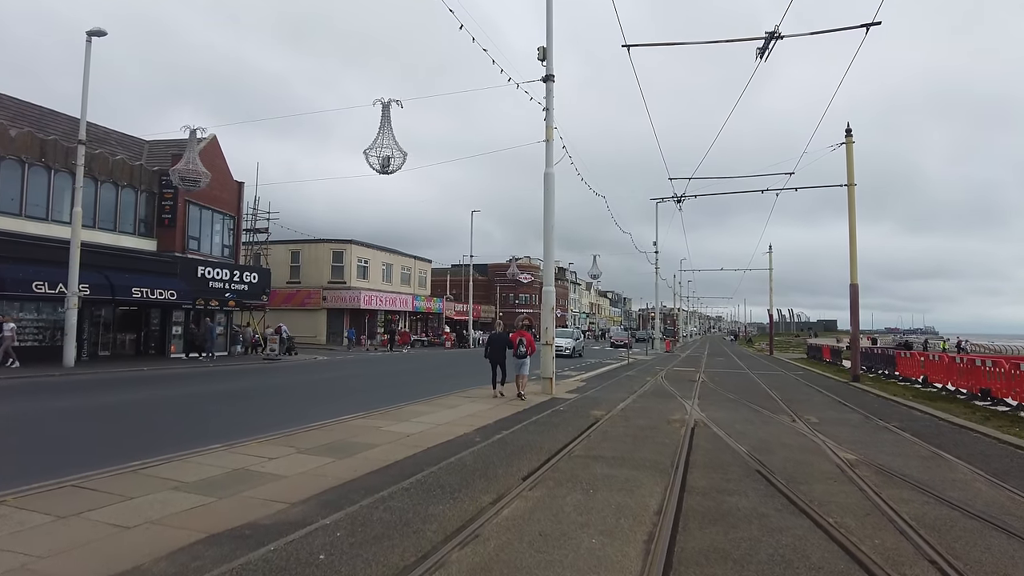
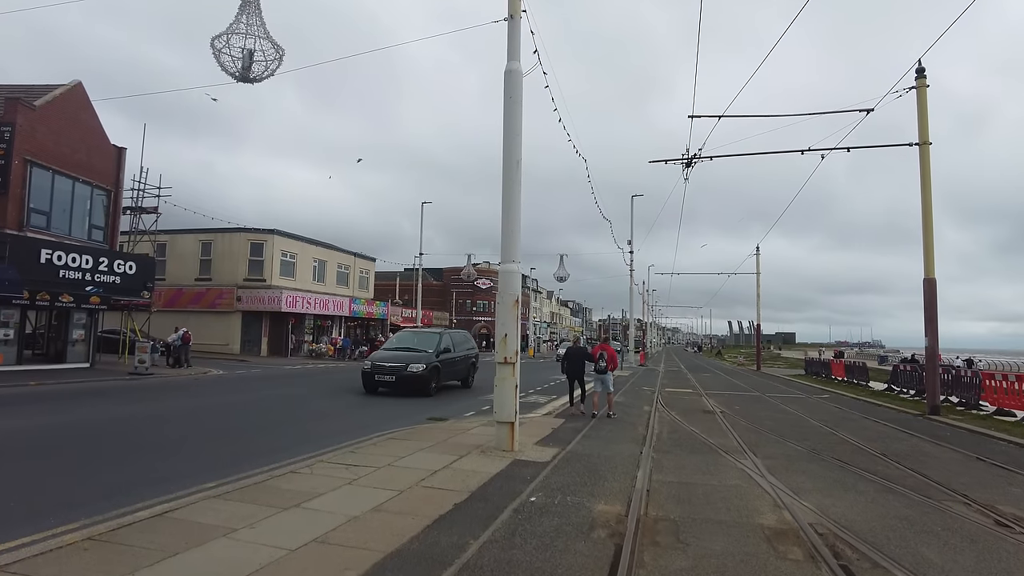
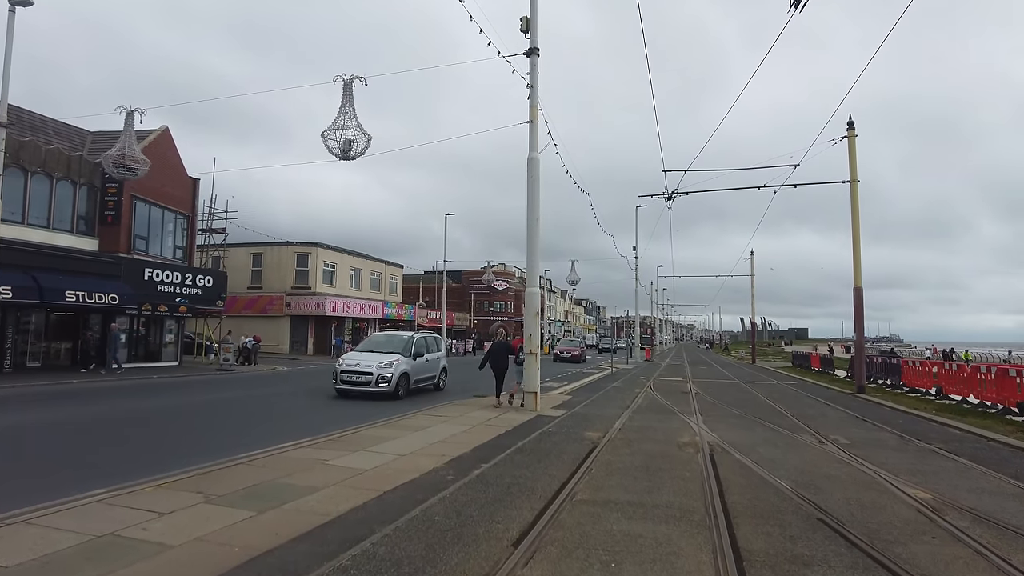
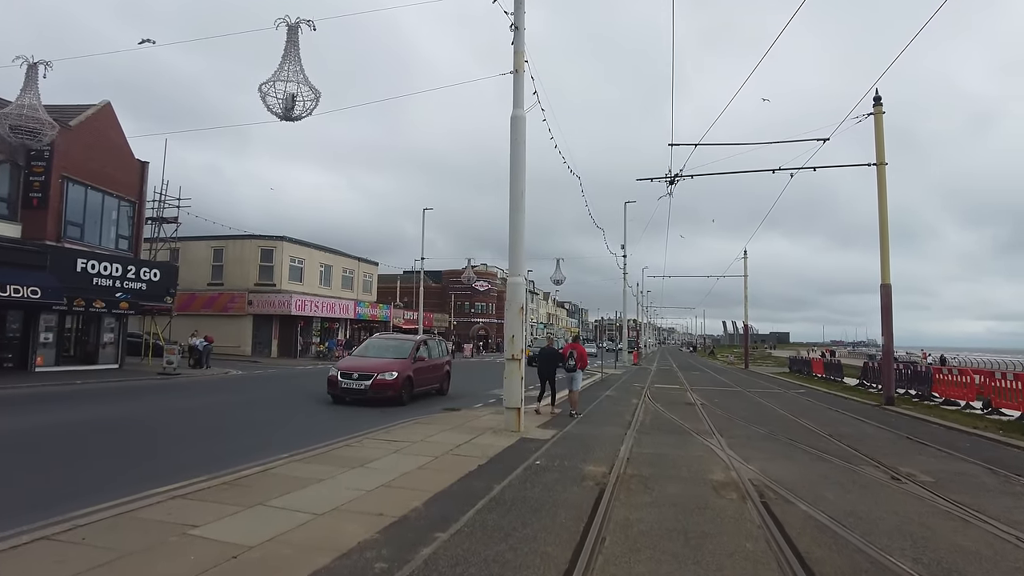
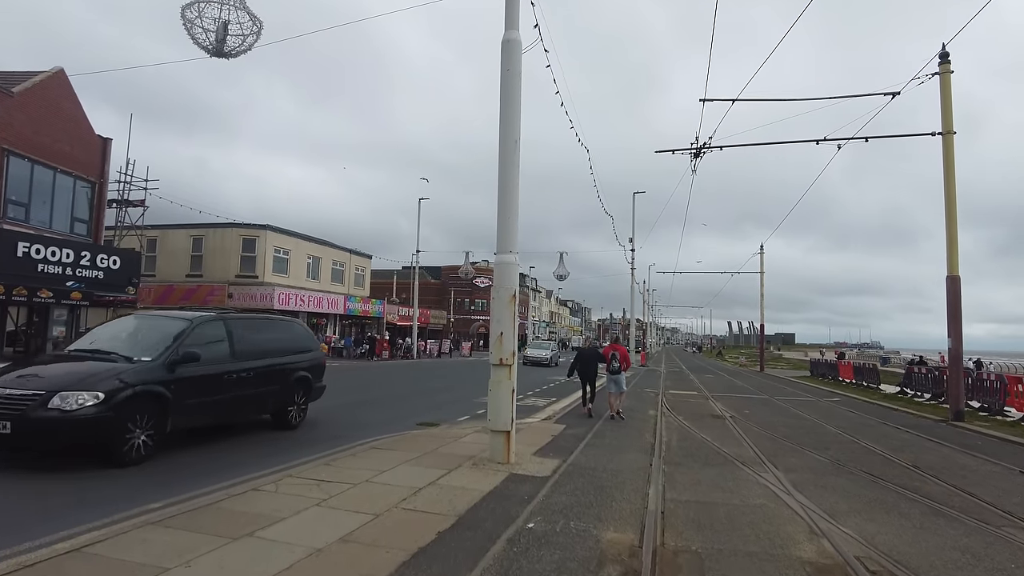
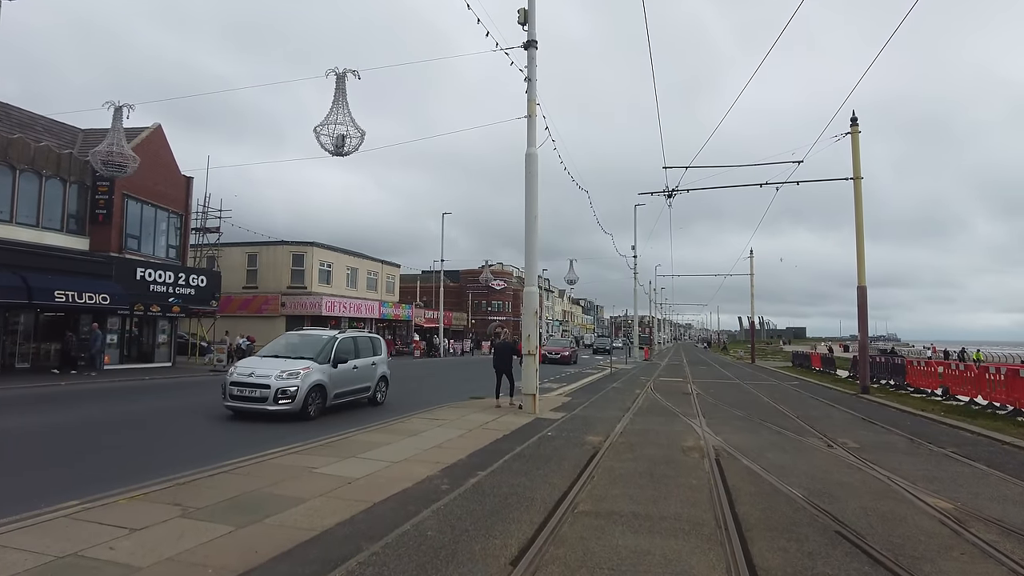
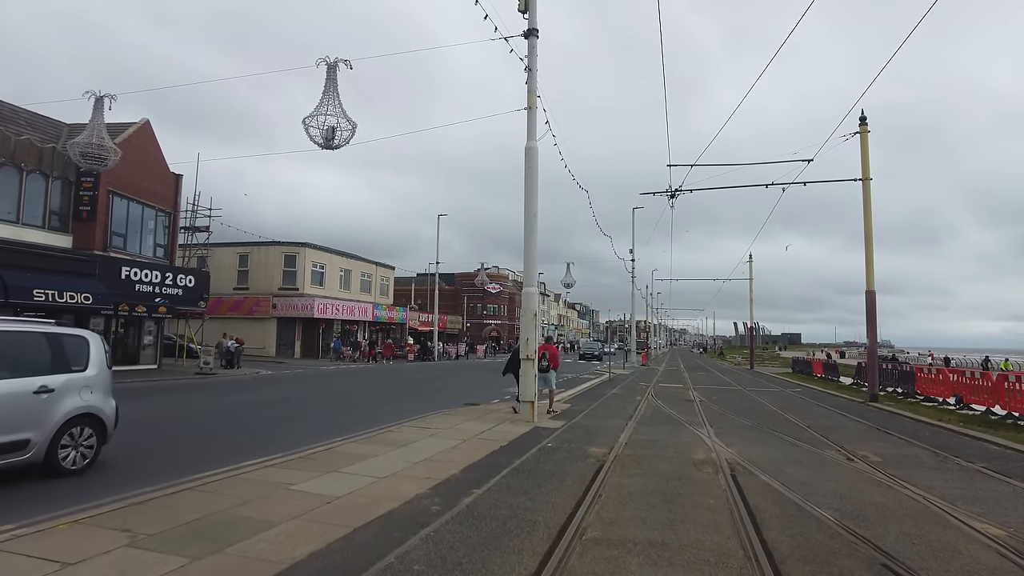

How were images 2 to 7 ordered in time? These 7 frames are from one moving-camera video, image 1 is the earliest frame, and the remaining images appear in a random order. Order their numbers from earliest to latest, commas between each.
3, 6, 7, 4, 2, 5
